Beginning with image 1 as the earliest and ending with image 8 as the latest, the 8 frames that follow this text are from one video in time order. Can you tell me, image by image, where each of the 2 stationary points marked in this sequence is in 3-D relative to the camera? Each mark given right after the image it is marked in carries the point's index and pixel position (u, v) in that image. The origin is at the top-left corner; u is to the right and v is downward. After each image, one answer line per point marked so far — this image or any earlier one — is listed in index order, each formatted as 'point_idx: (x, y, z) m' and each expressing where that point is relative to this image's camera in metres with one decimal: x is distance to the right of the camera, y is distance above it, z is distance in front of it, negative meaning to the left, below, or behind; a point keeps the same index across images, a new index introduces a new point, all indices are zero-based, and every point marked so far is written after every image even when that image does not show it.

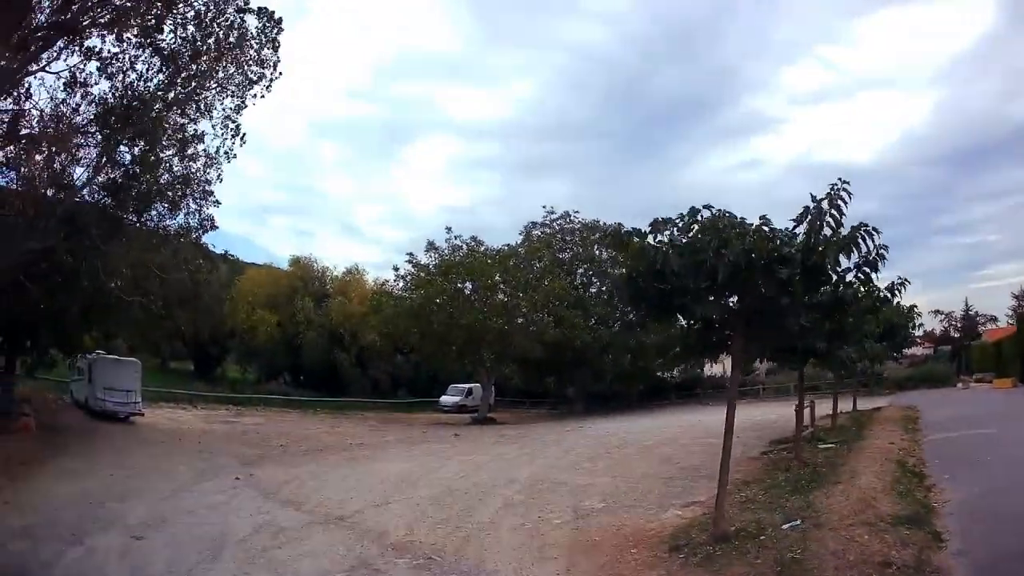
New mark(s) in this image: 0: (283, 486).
0: (-4.0, -3.5, +15.6) m
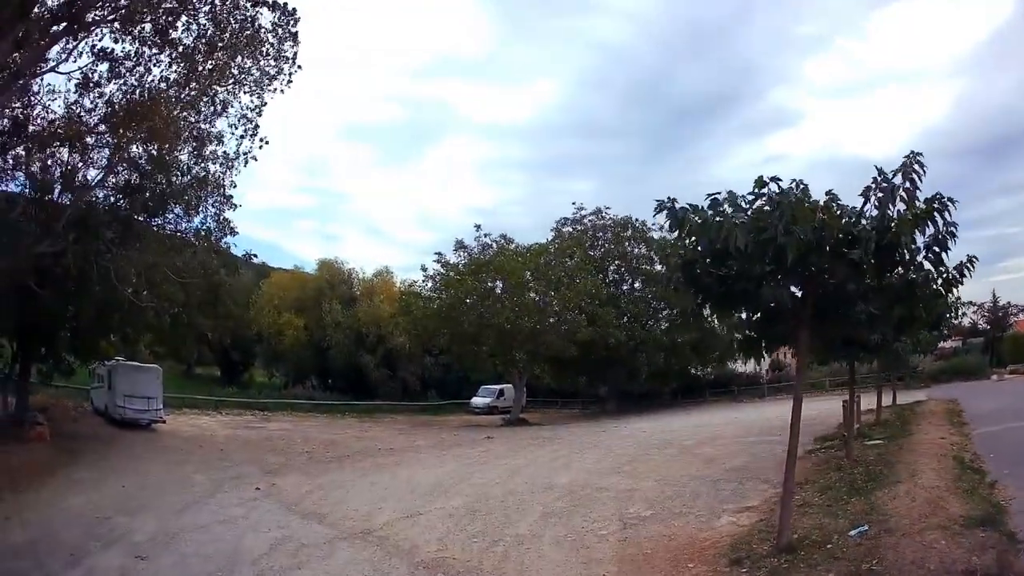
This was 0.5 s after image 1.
0: (-3.4, -3.4, +14.5) m
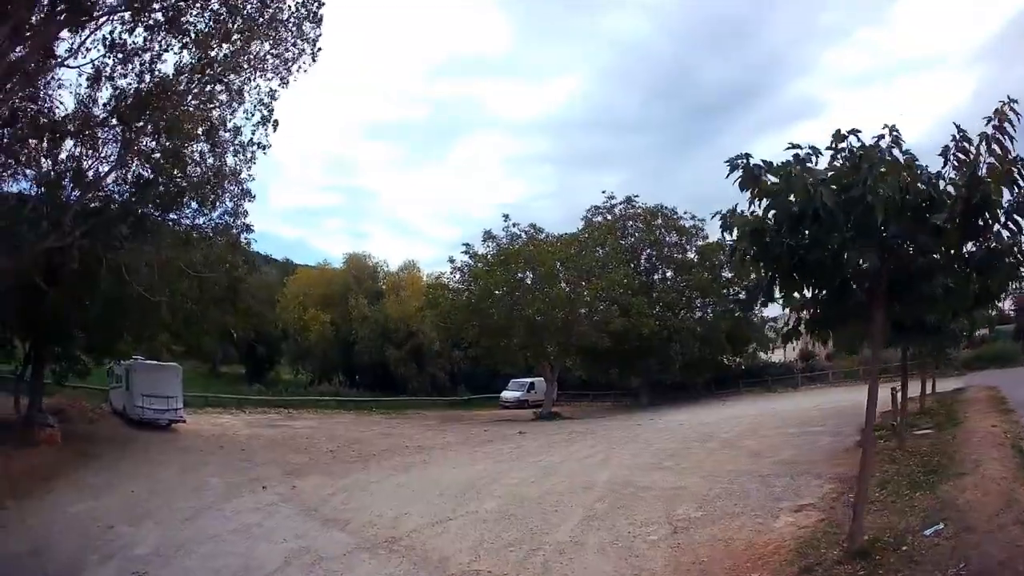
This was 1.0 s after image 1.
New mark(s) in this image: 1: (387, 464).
0: (-2.8, -3.2, +13.5) m
1: (-2.6, -3.7, +18.7) m
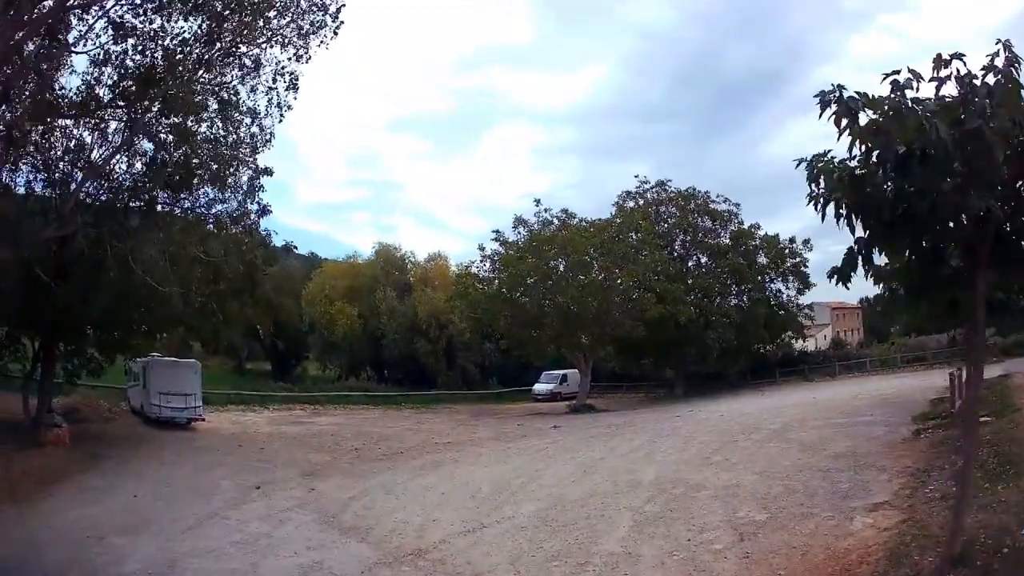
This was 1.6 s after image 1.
0: (-2.3, -3.0, +12.2) m
1: (-1.9, -3.4, +17.4) m
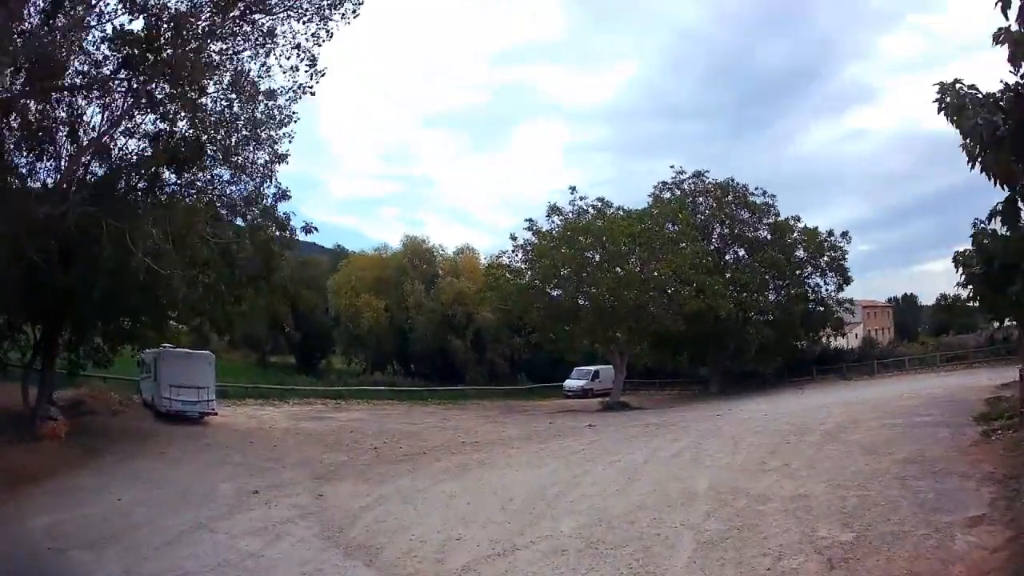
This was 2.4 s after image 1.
0: (-1.8, -2.7, +10.6) m
1: (-1.3, -3.1, +15.7) m
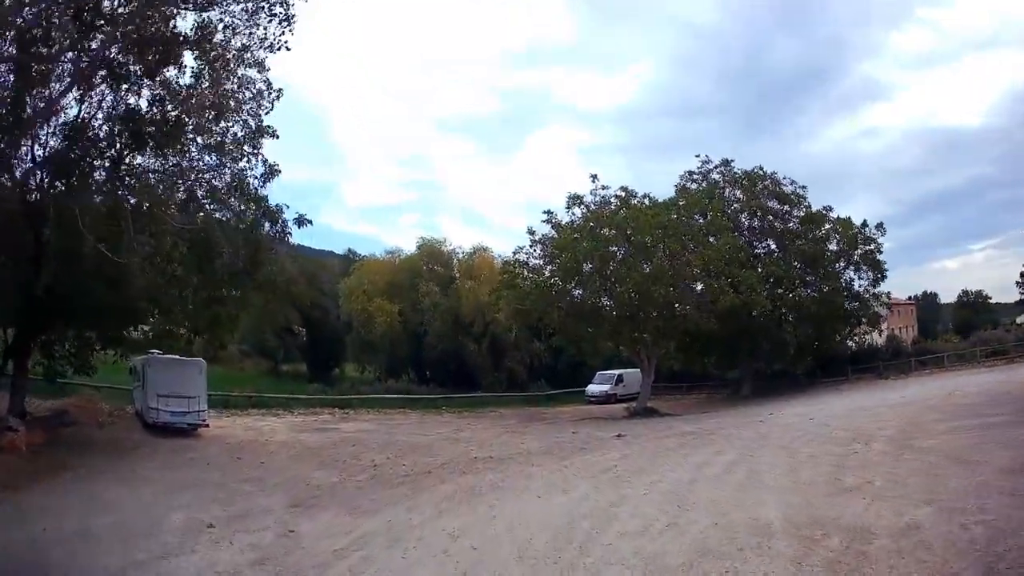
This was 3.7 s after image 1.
0: (-1.7, -2.5, +8.0) m
1: (-1.0, -2.9, +13.1) m
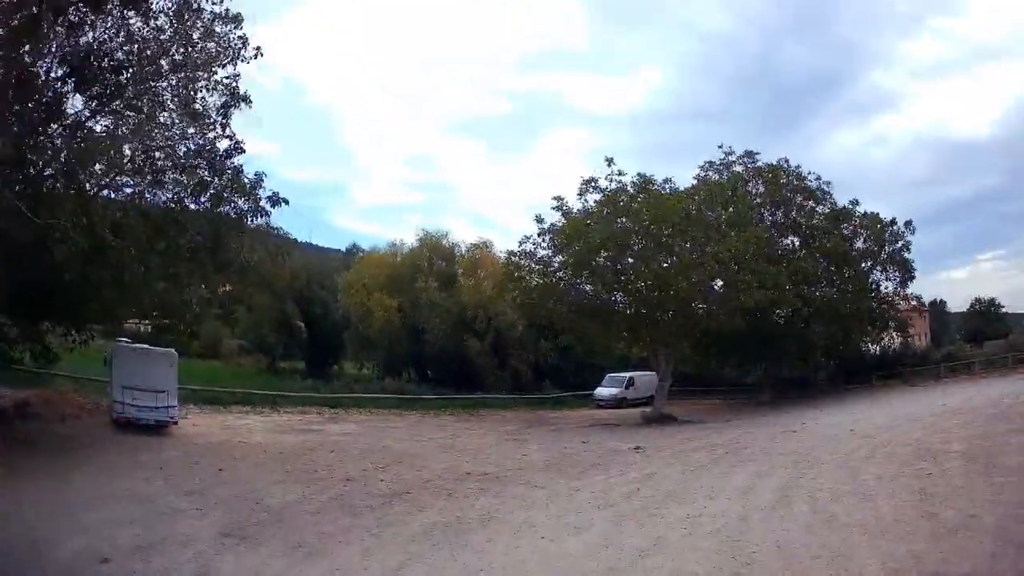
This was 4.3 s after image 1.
0: (-1.7, -2.2, +5.2) m
1: (-1.1, -2.6, +10.3) m
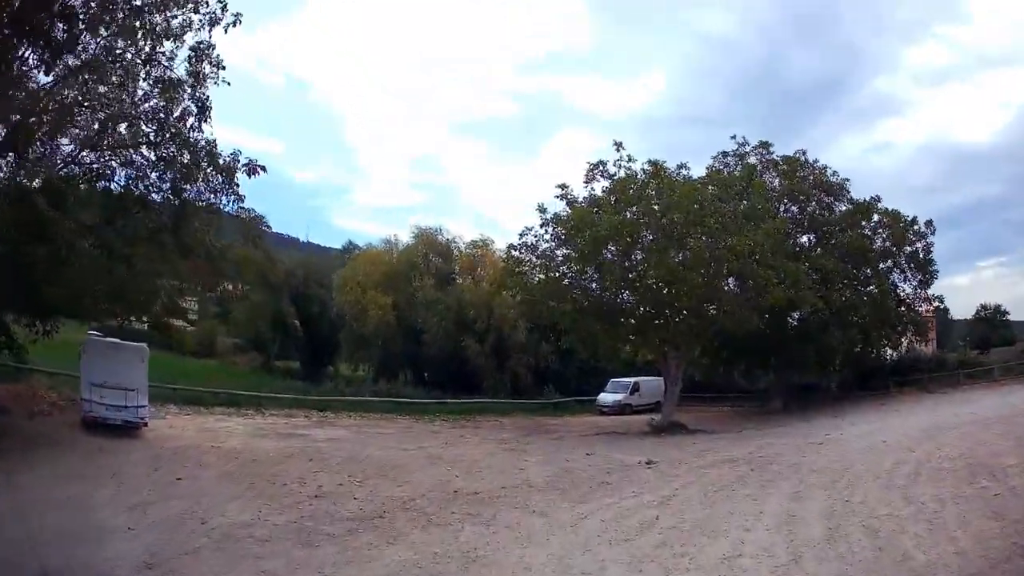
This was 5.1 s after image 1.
0: (-1.8, -2.0, +3.2) m
1: (-1.1, -2.4, +8.3) m
